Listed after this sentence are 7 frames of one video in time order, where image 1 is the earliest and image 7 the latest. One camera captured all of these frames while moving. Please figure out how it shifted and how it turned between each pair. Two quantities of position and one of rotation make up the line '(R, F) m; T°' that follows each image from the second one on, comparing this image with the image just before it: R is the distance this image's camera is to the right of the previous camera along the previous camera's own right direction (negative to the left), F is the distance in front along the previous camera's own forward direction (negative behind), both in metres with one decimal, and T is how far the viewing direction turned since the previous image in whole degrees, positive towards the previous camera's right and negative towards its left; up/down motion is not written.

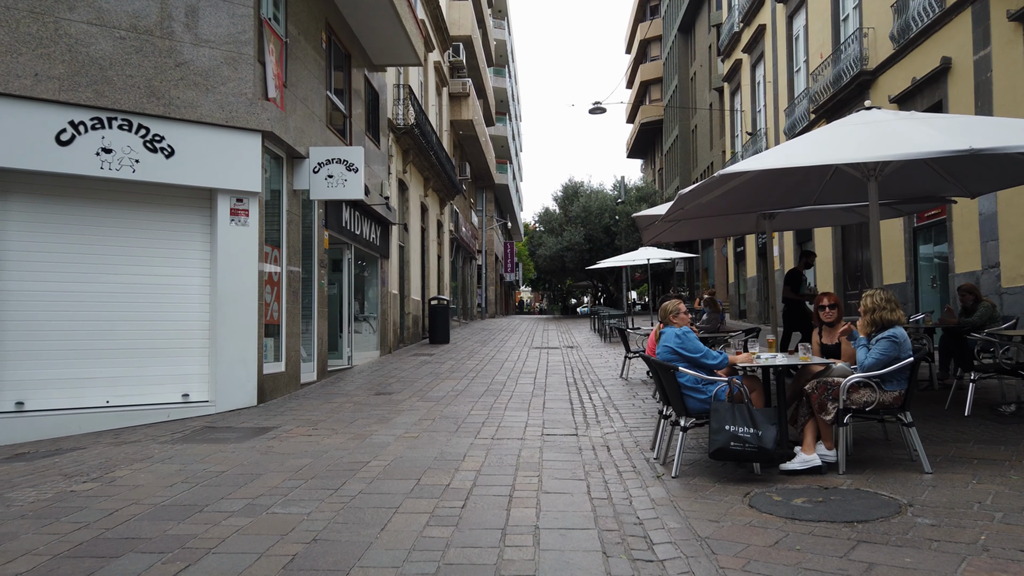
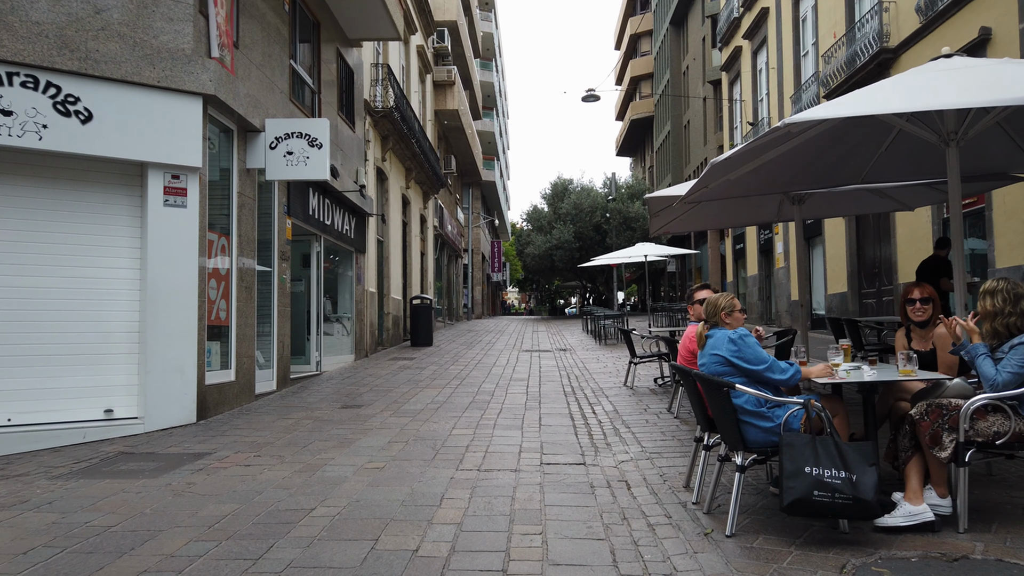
(0.0, +1.5) m; +1°
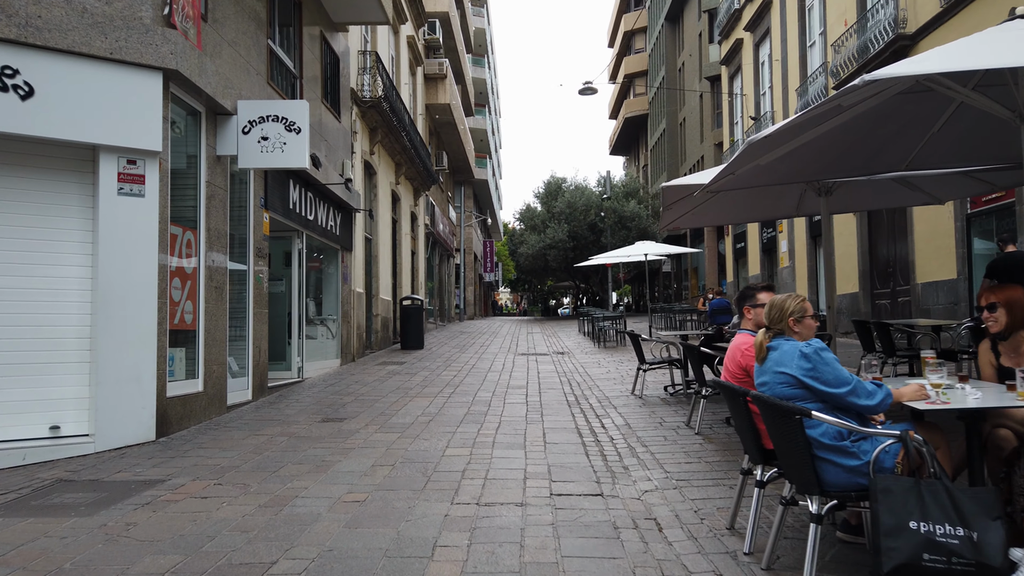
(-0.1, +0.9) m; +1°
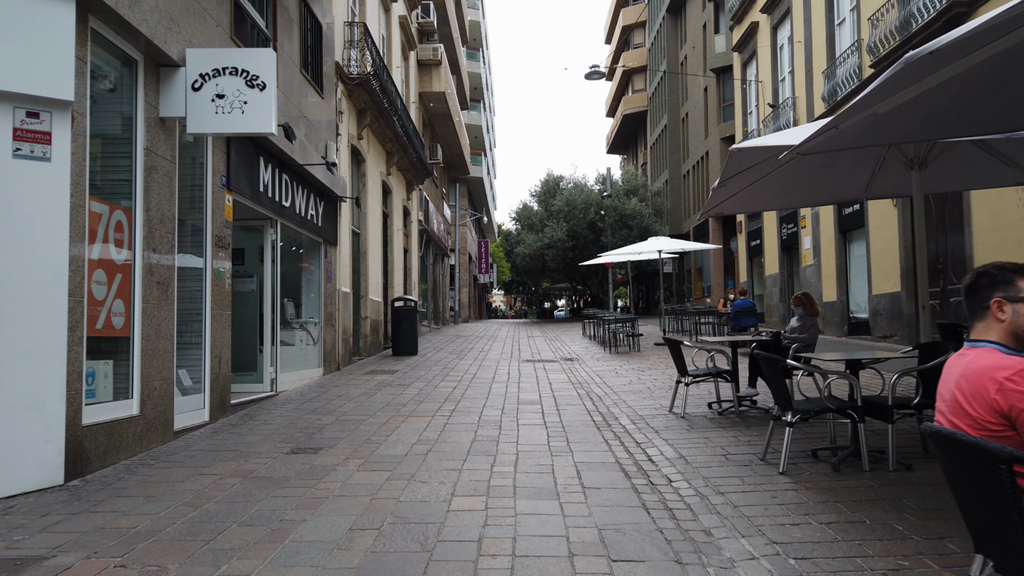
(-0.2, +1.7) m; +1°
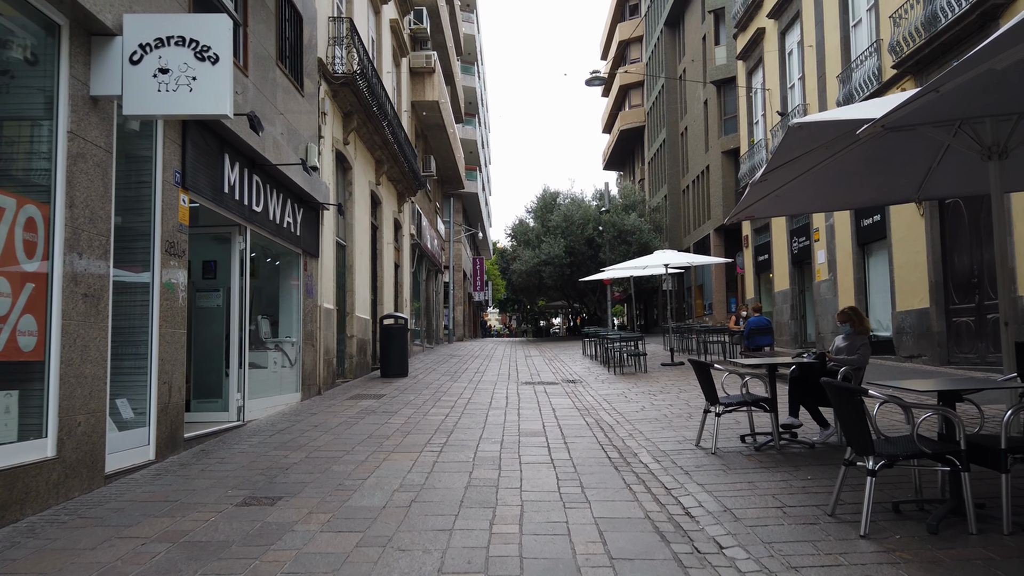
(-0.1, +1.1) m; 0°
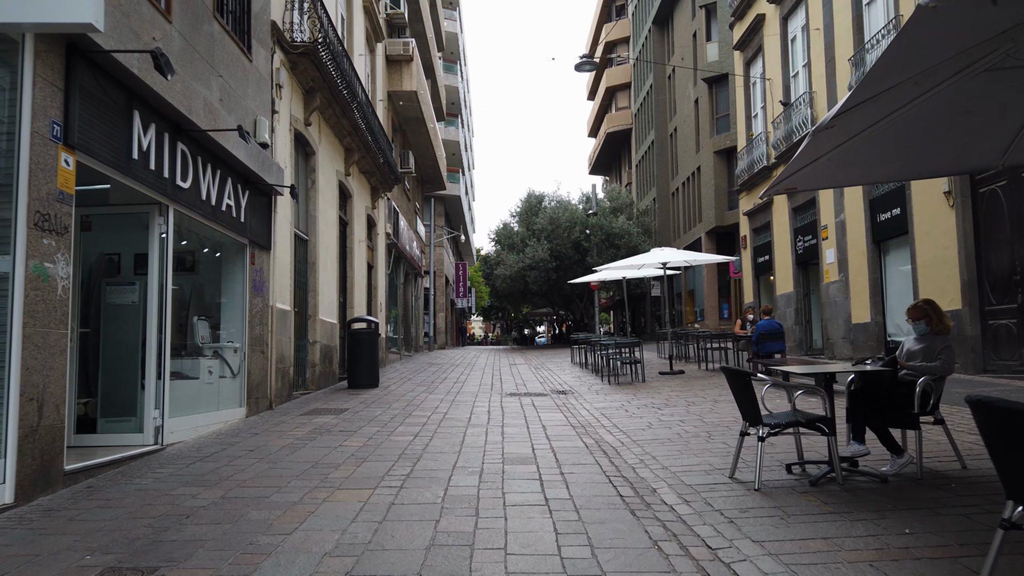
(0.0, +1.6) m; +1°
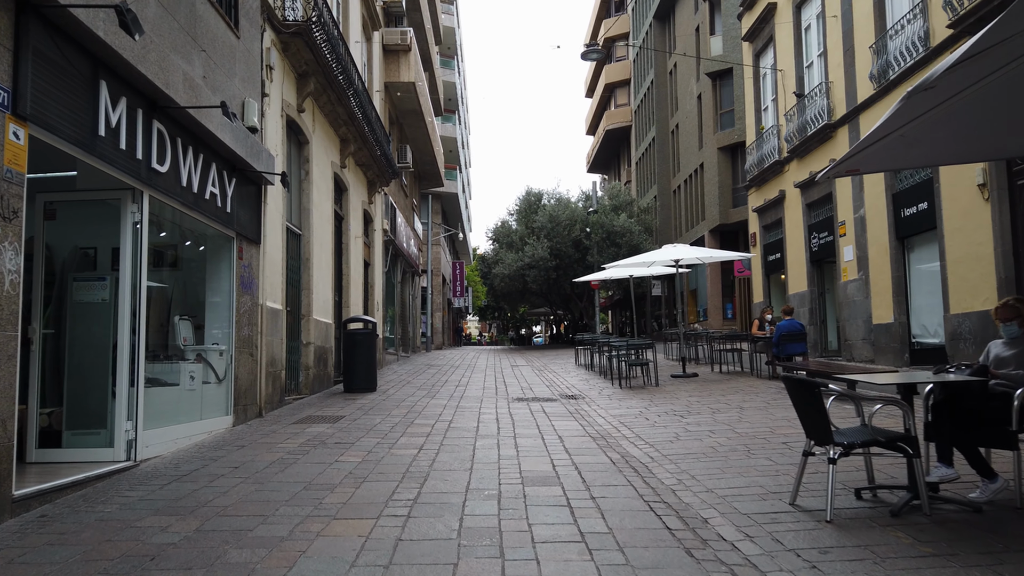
(-0.2, +0.8) m; 0°
